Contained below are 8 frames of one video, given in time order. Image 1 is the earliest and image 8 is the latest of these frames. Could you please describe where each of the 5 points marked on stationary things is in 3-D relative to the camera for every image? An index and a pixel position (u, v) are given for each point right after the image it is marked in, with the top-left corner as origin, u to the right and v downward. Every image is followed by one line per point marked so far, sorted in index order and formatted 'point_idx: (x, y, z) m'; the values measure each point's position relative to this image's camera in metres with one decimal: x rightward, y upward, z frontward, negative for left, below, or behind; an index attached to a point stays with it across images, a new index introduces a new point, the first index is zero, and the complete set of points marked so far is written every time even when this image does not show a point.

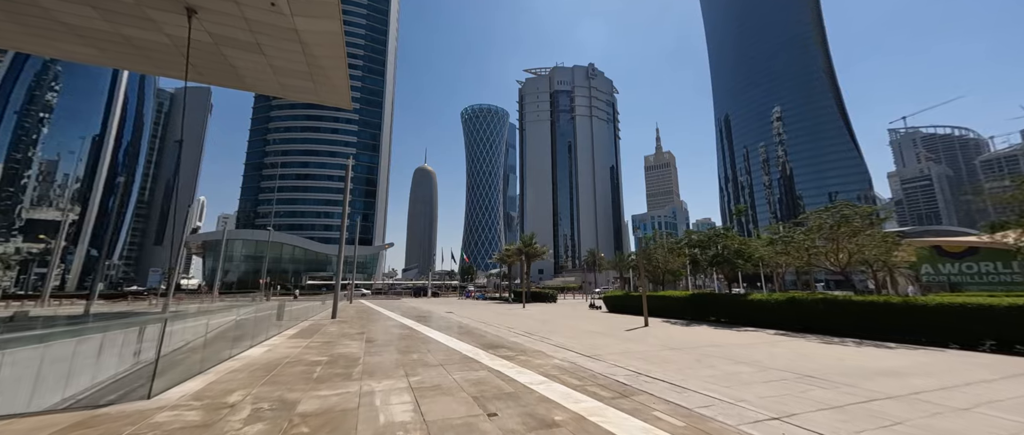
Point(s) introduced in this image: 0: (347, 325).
0: (-5.5, -3.5, +12.2) m
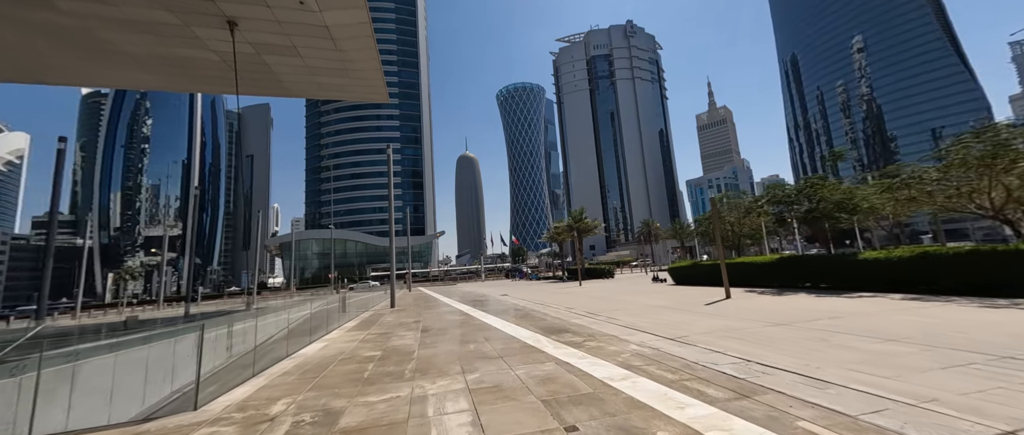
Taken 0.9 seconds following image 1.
0: (-3.6, -3.1, +12.1) m
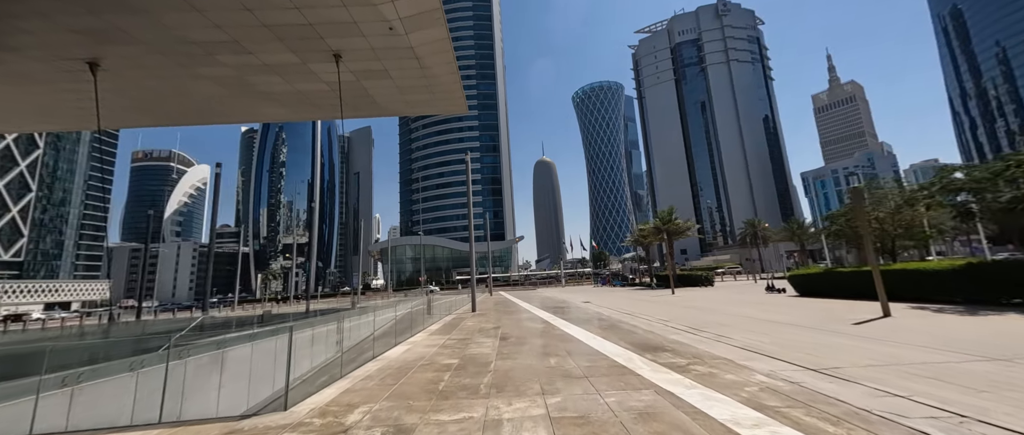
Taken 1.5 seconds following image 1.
0: (-0.9, -3.2, +11.9) m
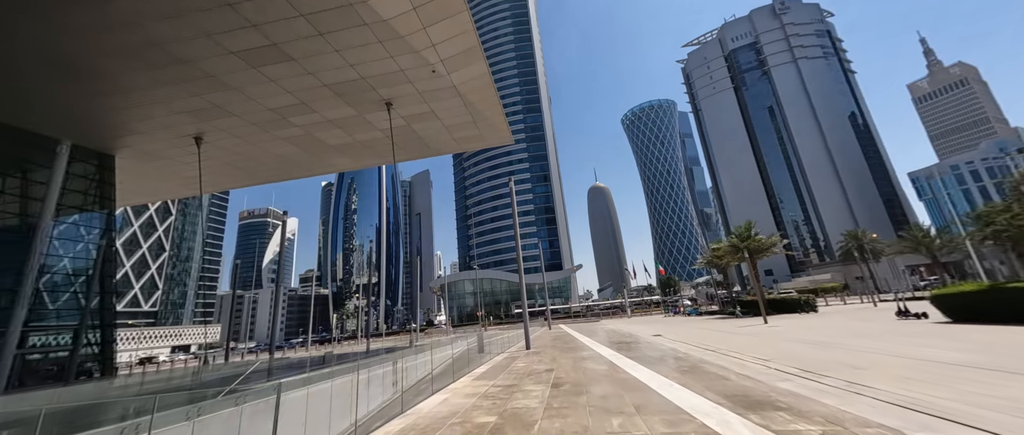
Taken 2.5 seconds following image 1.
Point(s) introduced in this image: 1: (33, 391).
0: (+0.7, -4.0, +10.6) m
1: (-16.3, -6.0, +12.7) m
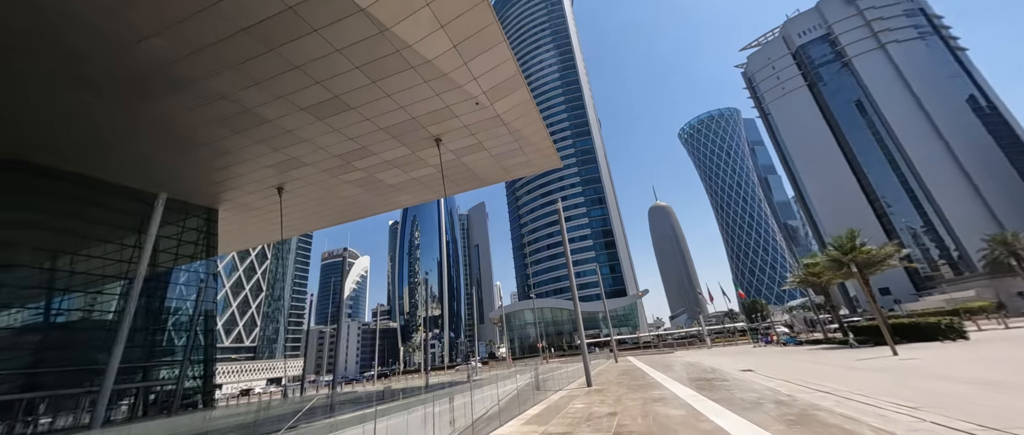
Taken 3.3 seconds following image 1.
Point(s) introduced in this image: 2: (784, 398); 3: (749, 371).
0: (+2.1, -4.4, +9.2) m
1: (-14.1, -7.6, +13.8) m
2: (+5.0, -3.3, +6.8) m
3: (+8.7, -5.7, +13.6) m
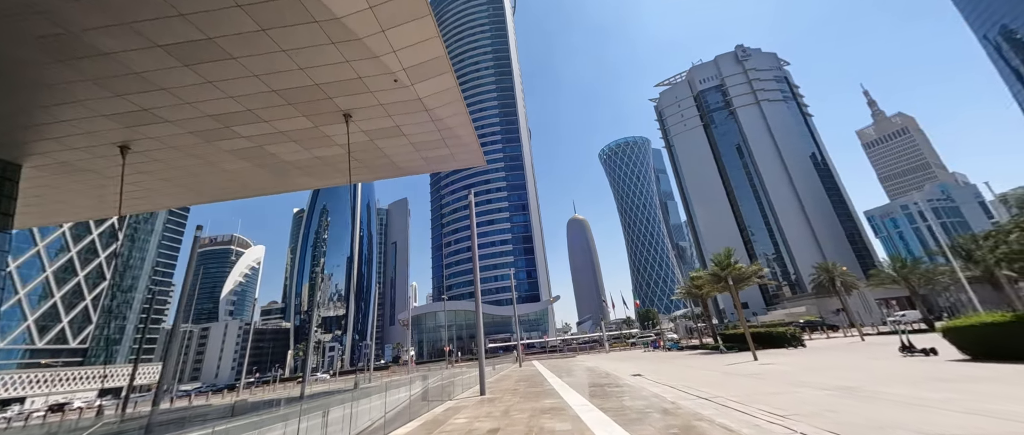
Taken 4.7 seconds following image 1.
0: (-0.5, -4.3, +8.5) m
1: (-17.6, -6.2, +9.5) m
2: (+2.8, -3.4, +6.7) m
3: (+4.9, -6.1, +14.2) m
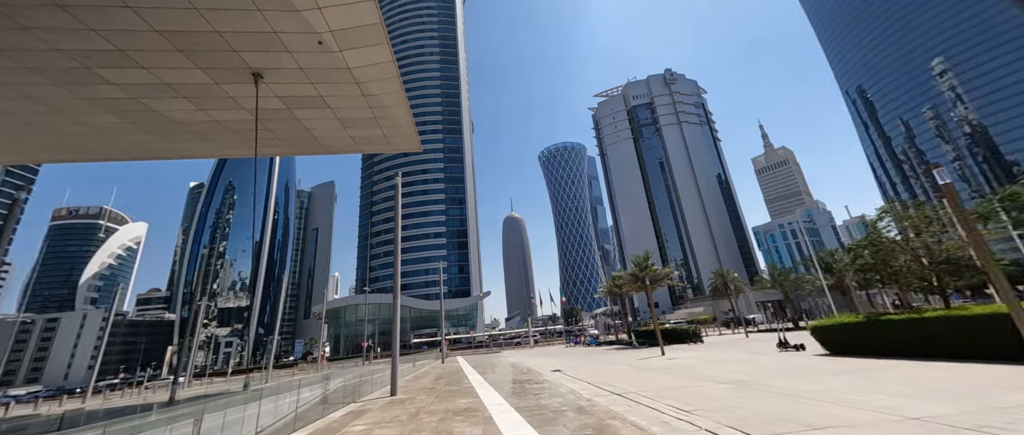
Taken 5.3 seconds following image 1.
0: (-2.4, -4.0, +7.8) m
1: (-19.5, -4.8, +5.8) m
2: (+1.3, -3.3, +6.7) m
3: (+1.8, -6.0, +14.3) m
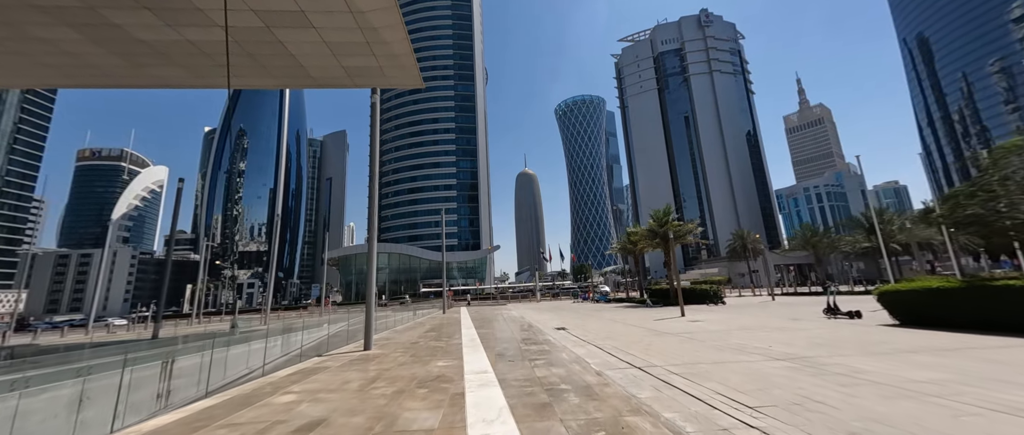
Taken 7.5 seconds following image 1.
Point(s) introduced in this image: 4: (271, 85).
0: (-2.6, -2.5, +6.3) m
1: (-19.7, -3.0, +5.0) m
2: (+1.1, -2.2, +5.0) m
3: (+1.8, -3.9, +12.9) m
4: (-10.5, +5.9, +15.6) m
